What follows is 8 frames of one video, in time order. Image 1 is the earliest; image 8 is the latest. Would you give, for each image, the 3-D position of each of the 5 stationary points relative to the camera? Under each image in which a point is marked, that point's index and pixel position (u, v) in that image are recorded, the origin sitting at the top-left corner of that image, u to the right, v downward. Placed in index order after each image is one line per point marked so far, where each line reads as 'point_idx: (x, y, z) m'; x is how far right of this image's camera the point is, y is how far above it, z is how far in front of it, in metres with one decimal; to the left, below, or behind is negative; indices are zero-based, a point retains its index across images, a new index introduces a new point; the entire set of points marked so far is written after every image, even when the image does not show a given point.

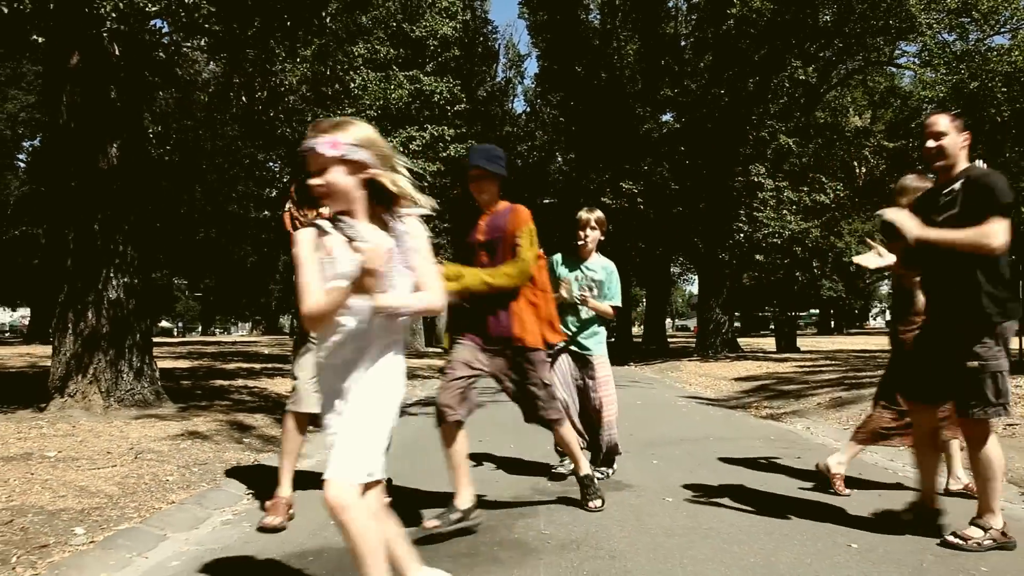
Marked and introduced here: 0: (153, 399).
0: (-4.4, -1.4, +9.8) m
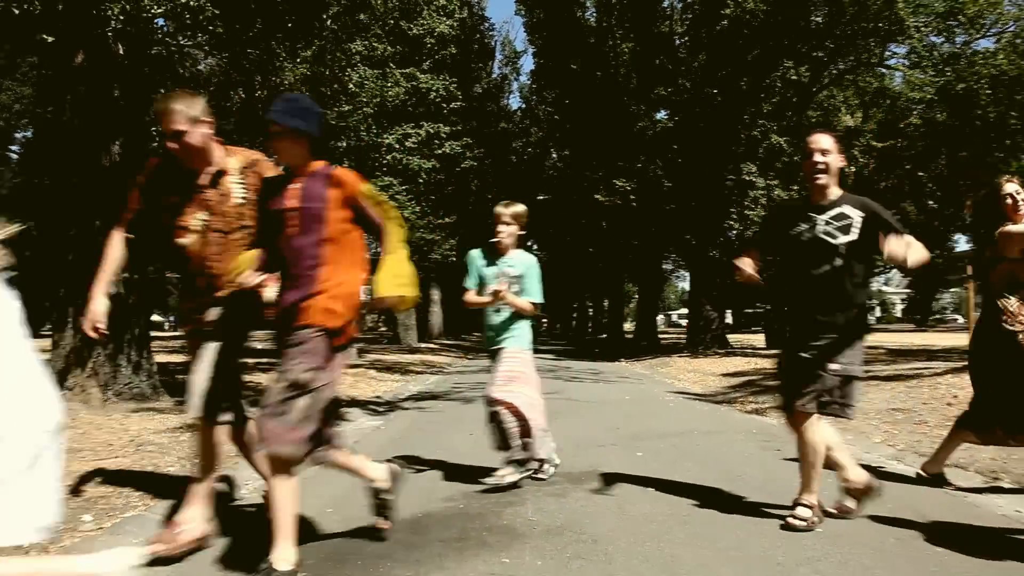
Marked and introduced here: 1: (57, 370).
0: (-4.5, -1.3, +10.0) m
1: (-5.4, -1.0, +9.5) m
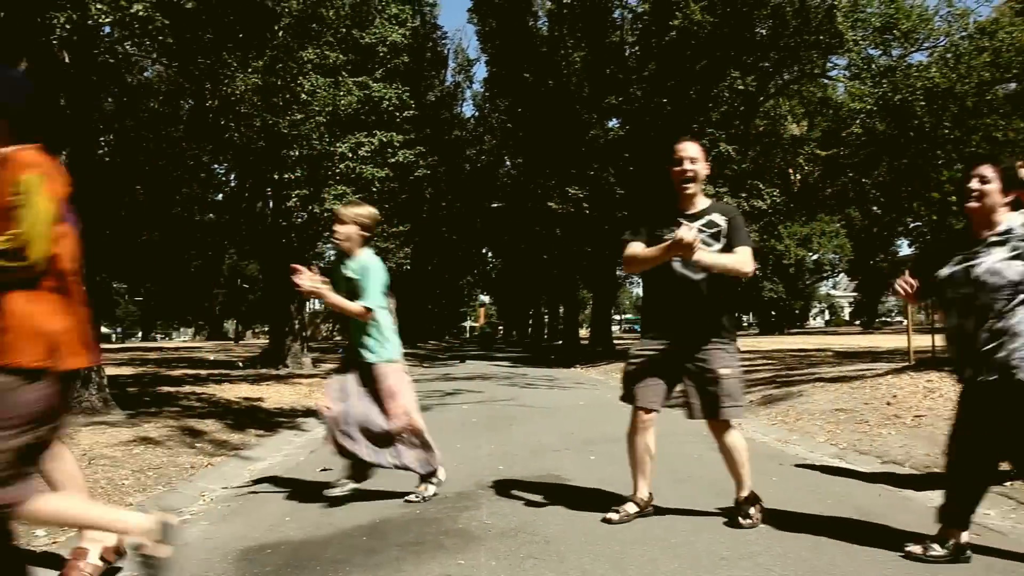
0: (-5.1, -1.4, +9.9) m
1: (-5.9, -1.1, +9.3) m
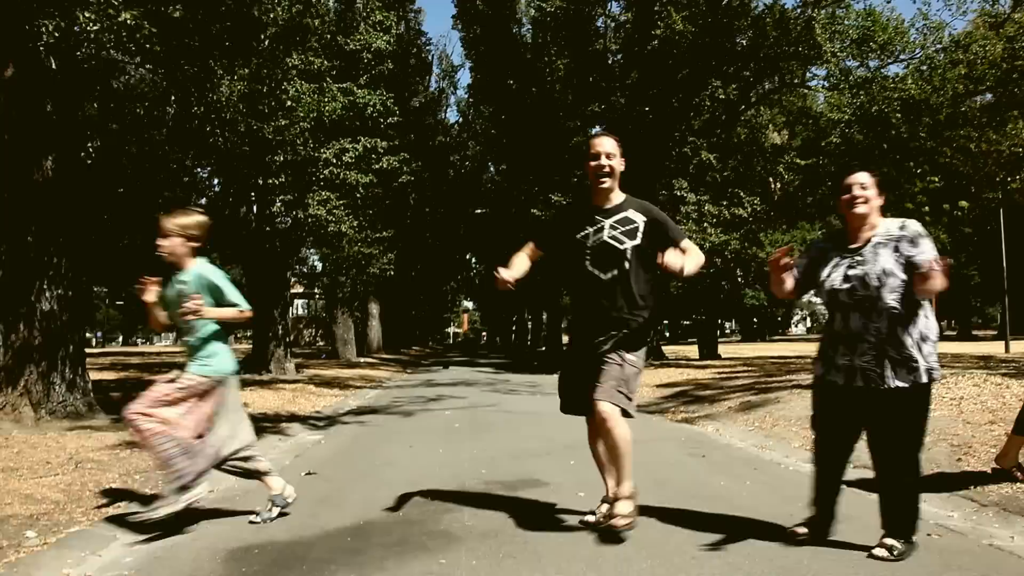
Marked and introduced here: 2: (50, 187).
0: (-5.3, -1.5, +9.9) m
1: (-6.1, -1.2, +9.4) m
2: (-5.5, +1.2, +9.6) m
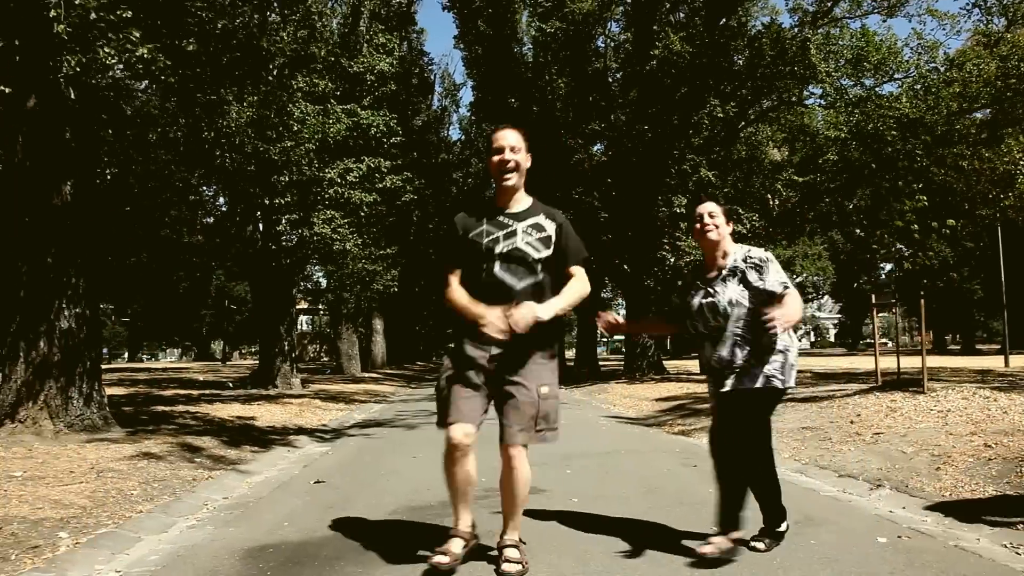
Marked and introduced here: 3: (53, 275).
0: (-5.3, -1.7, +10.3) m
1: (-6.1, -1.4, +9.8) m
2: (-5.5, +1.0, +10.1) m
3: (-5.7, +0.2, +9.9) m
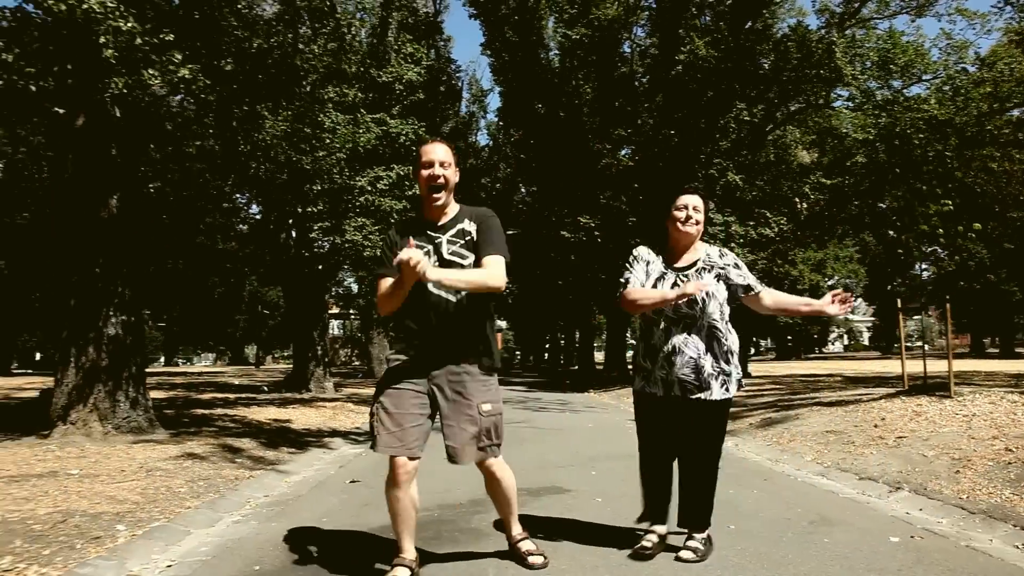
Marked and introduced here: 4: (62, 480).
0: (-4.9, -1.9, +10.8) m
1: (-5.8, -1.5, +10.3) m
2: (-5.2, +0.8, +10.6) m
3: (-5.3, 0.0, +10.4) m
4: (-4.0, -1.7, +7.1) m
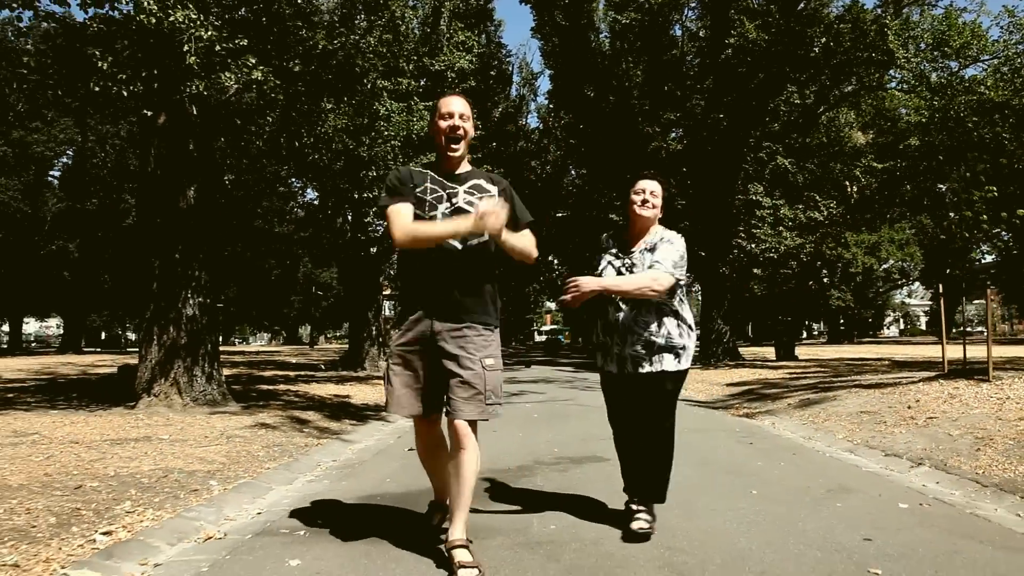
0: (-4.3, -1.6, +11.7) m
1: (-5.2, -1.3, +11.3) m
2: (-4.6, +1.1, +11.5) m
3: (-4.7, +0.3, +11.4) m
4: (-3.6, -1.5, +8.0) m
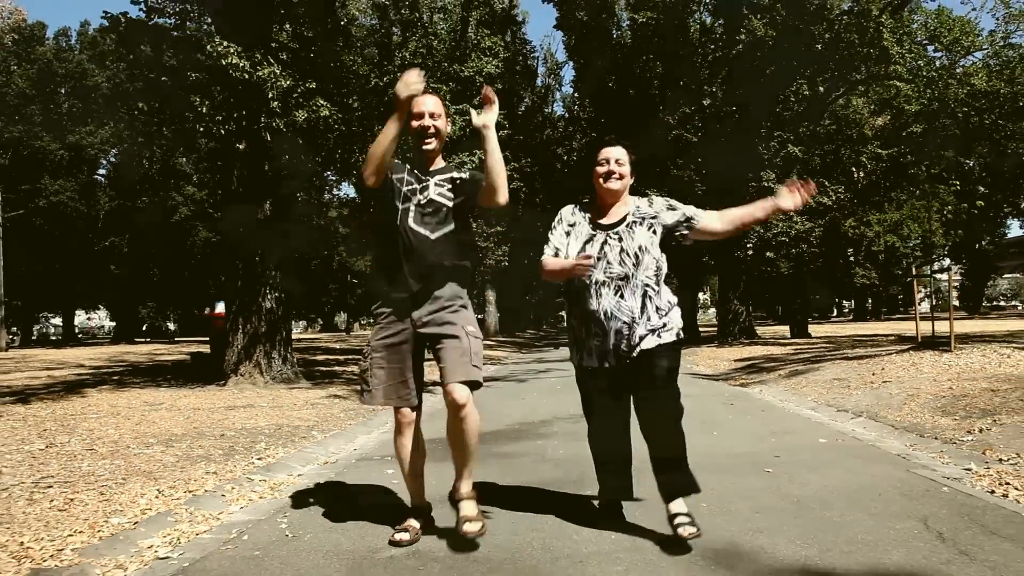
0: (-3.8, -1.6, +14.1) m
1: (-4.7, -1.3, +13.6) m
2: (-4.2, +1.1, +13.8) m
3: (-4.3, +0.3, +13.7) m
4: (-3.3, -1.6, +10.3) m
